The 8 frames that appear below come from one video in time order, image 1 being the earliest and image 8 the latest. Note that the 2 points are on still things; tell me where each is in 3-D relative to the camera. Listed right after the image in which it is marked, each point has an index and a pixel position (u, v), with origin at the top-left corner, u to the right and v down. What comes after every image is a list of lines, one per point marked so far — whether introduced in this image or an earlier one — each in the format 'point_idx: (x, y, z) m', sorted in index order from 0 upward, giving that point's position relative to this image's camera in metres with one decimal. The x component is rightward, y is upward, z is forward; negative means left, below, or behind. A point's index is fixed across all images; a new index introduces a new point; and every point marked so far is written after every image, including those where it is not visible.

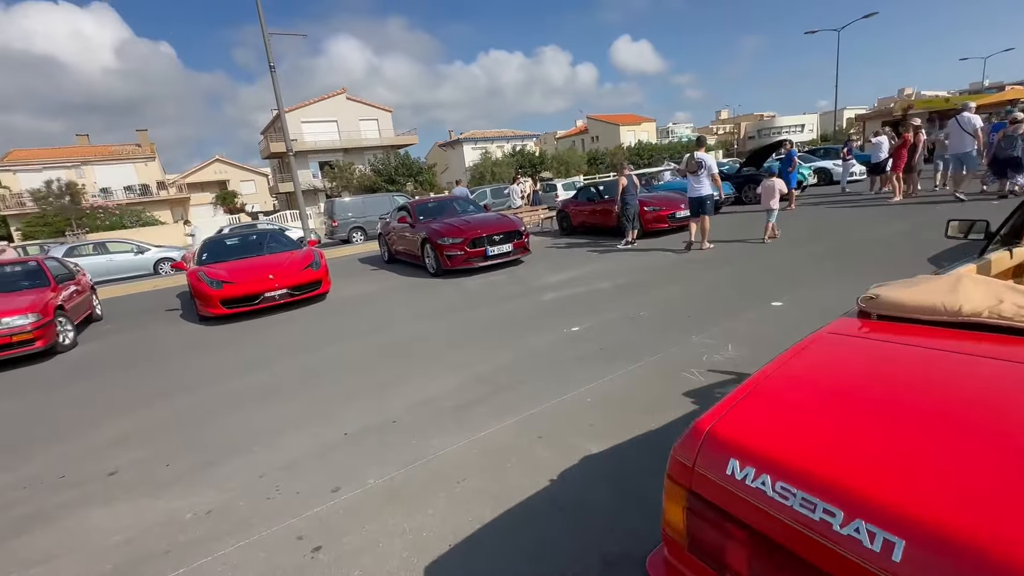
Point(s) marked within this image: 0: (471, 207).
0: (-1.0, +2.0, +11.5) m
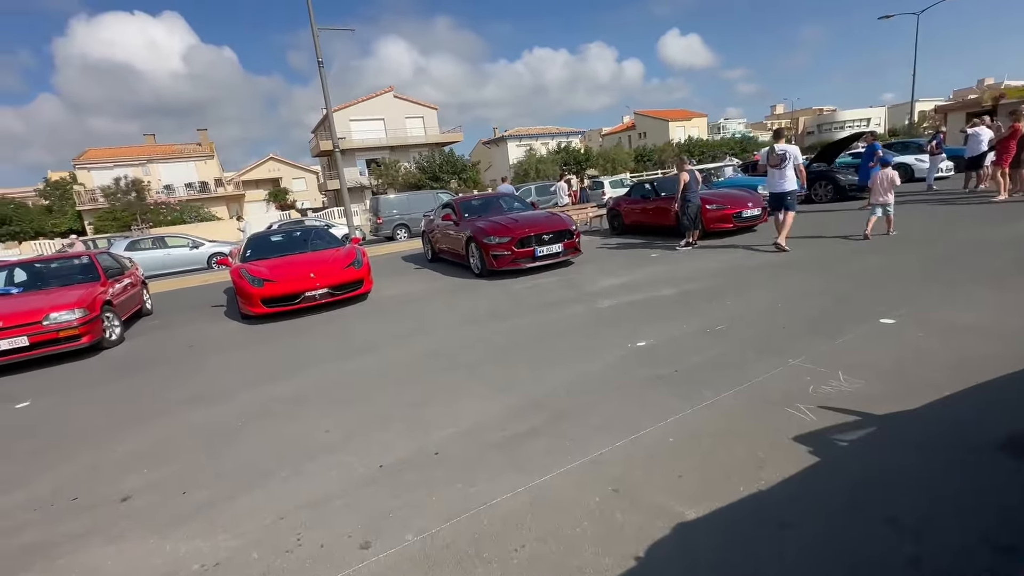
0: (+0.2, +1.9, +10.9) m
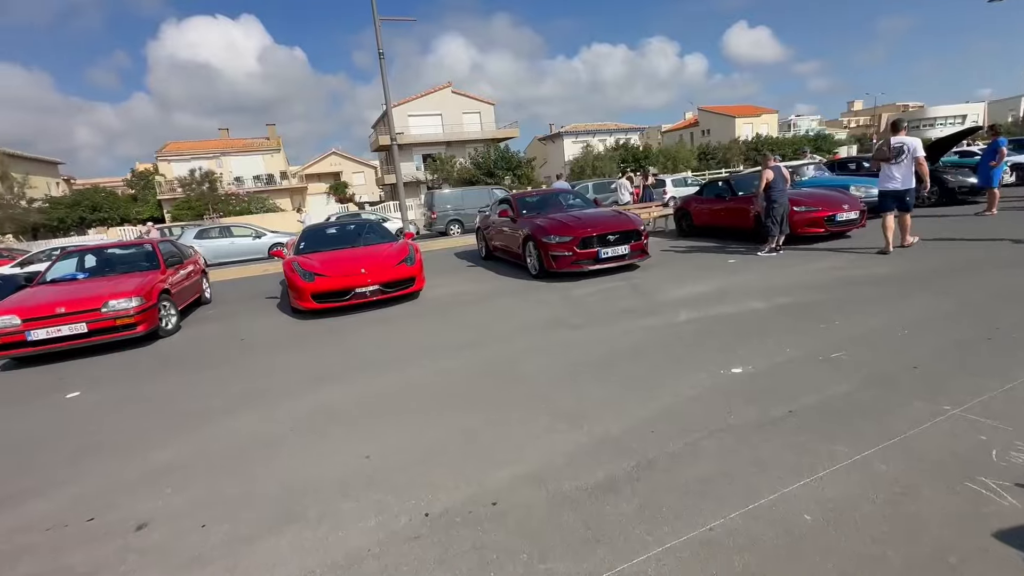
0: (+1.5, +1.9, +10.2) m
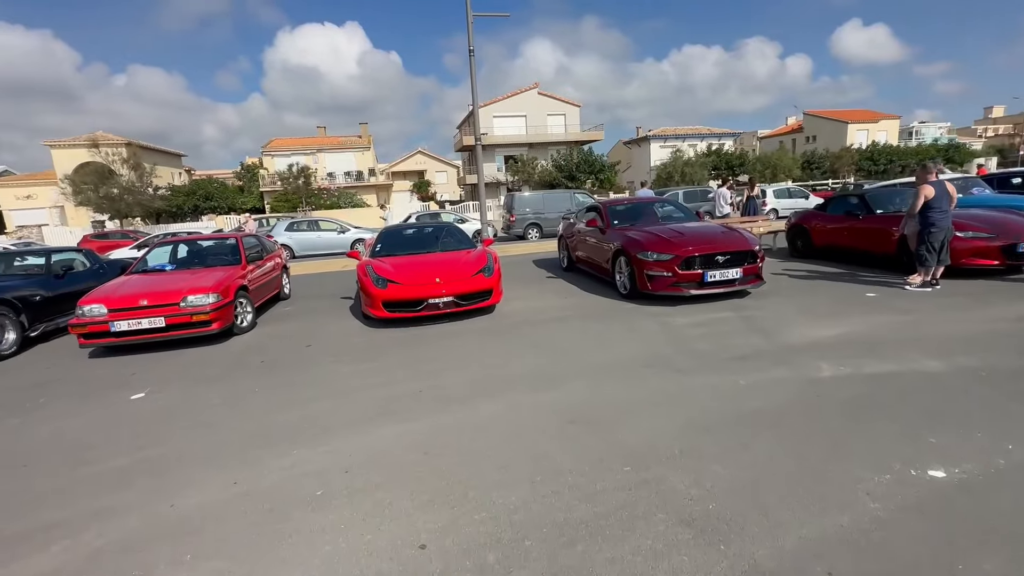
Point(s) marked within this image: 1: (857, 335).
0: (+3.2, +1.4, +9.1) m
1: (+3.8, -0.5, +5.1) m
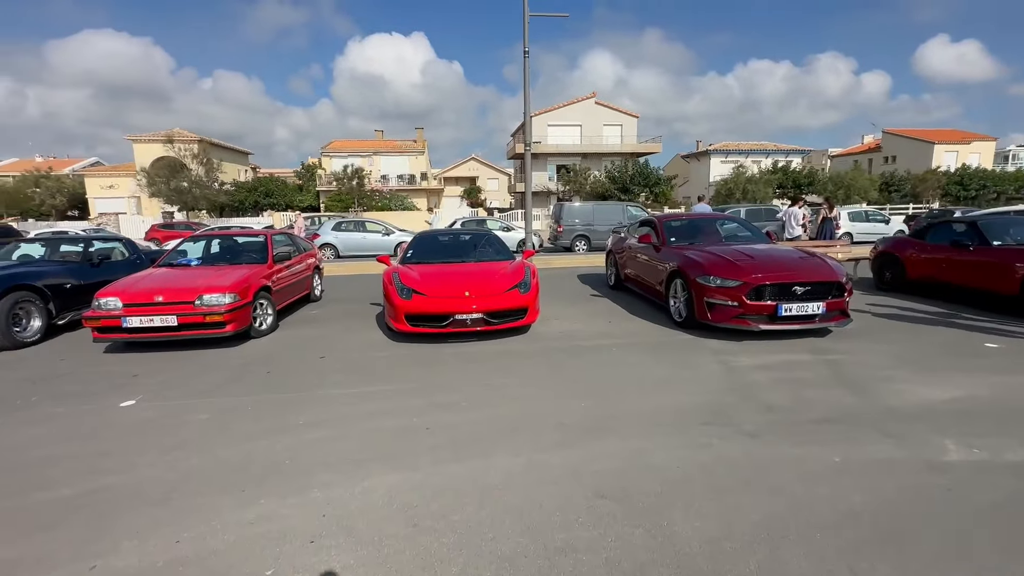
0: (+4.0, +0.9, +8.0) m
1: (+4.0, -0.9, +4.0) m
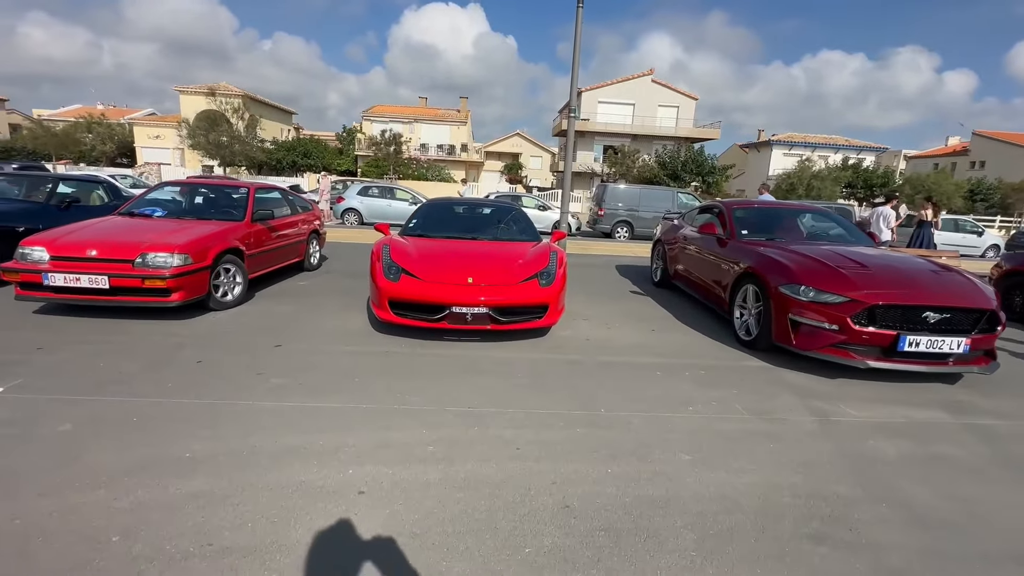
0: (+4.4, +0.7, +6.3) m
1: (+3.9, -1.3, +2.3) m
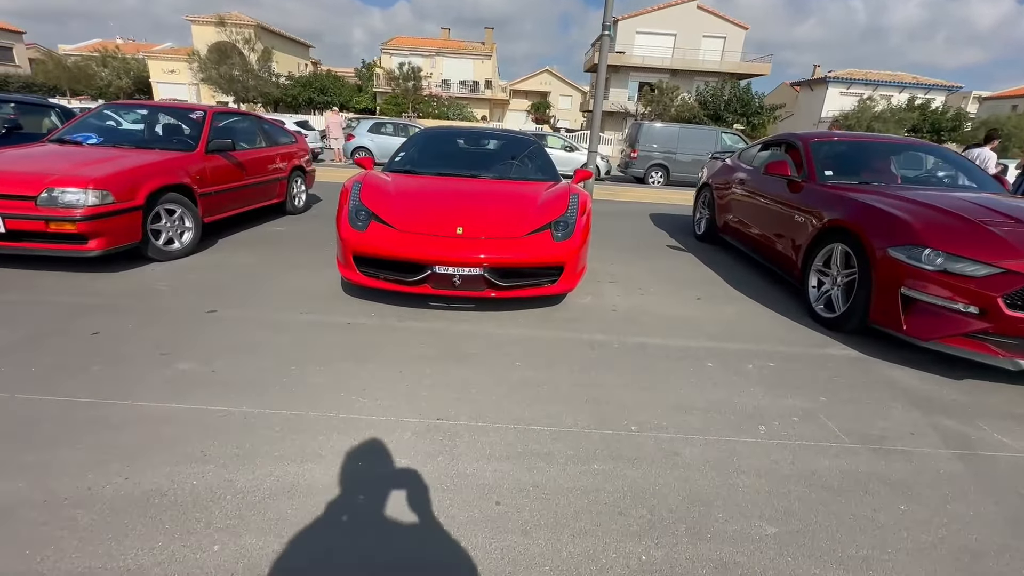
0: (+4.5, +1.1, +4.8) m
1: (+3.8, -1.3, +1.1) m
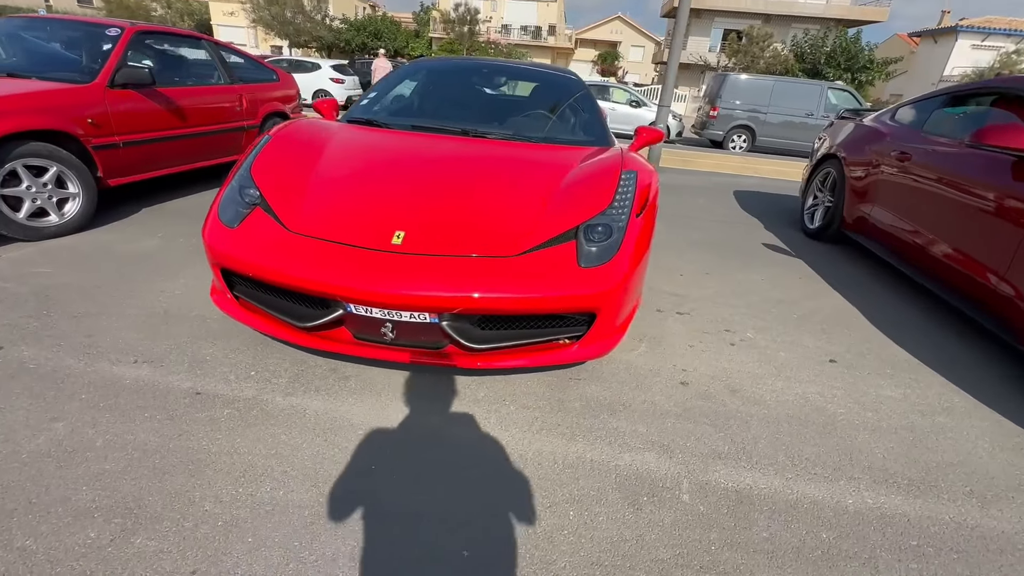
0: (+4.6, +0.7, +2.5) m
1: (+3.4, -2.0, -0.8) m
